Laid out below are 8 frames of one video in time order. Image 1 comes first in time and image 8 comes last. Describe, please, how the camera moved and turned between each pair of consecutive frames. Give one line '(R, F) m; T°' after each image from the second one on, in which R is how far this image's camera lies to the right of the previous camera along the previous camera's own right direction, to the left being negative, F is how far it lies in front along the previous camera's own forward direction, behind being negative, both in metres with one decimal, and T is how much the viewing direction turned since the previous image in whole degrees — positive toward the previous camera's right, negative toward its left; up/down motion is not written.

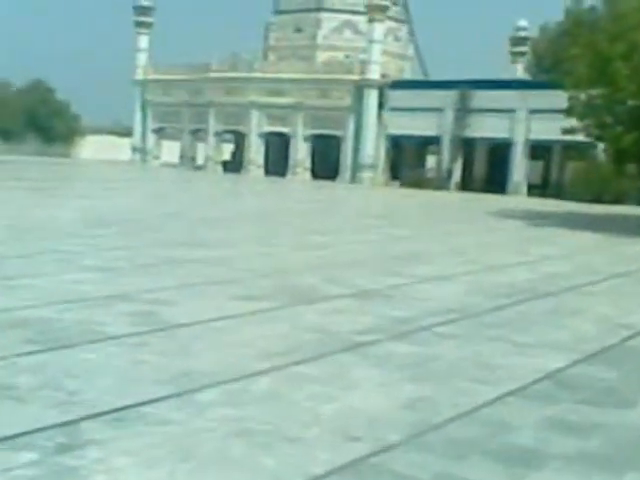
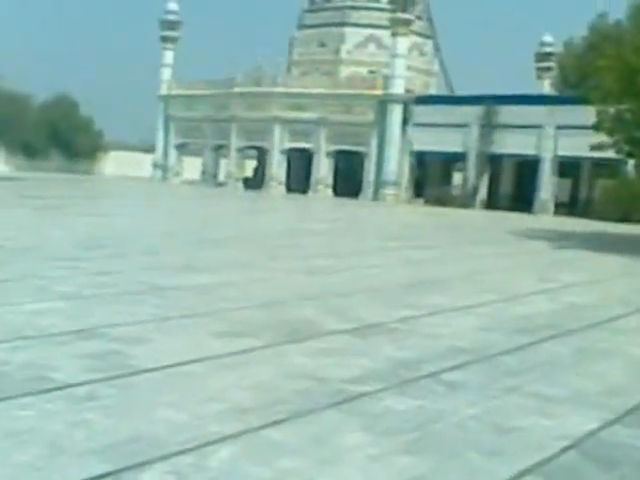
(+0.2, +0.8) m; -2°
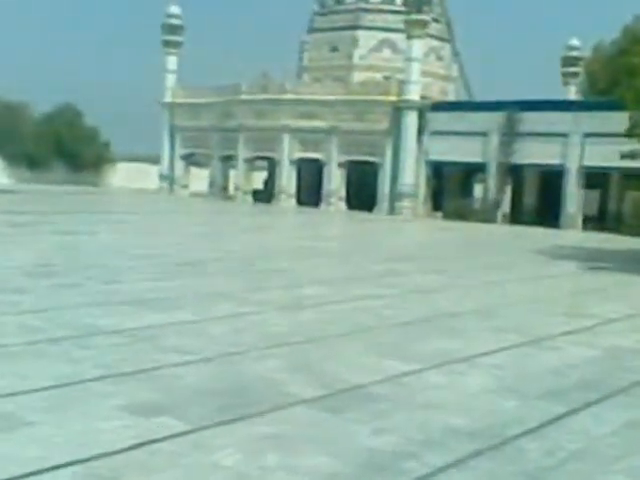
(+0.3, +1.5) m; -1°
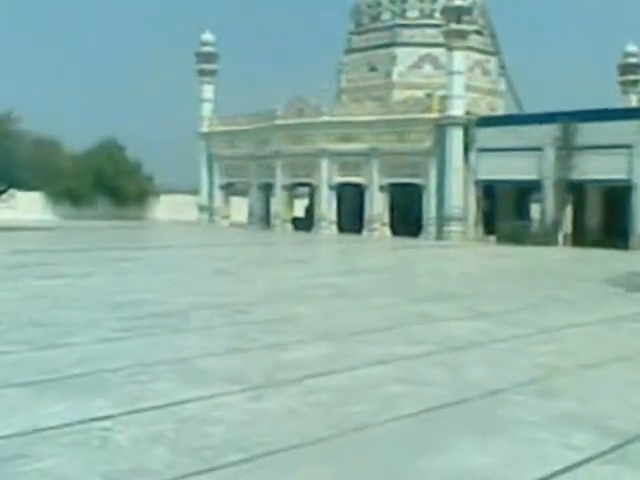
(+0.4, +1.9) m; -4°
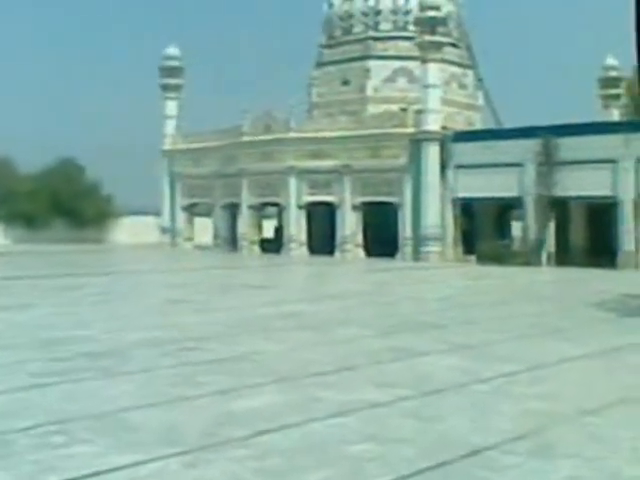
(+0.1, +1.2) m; +2°
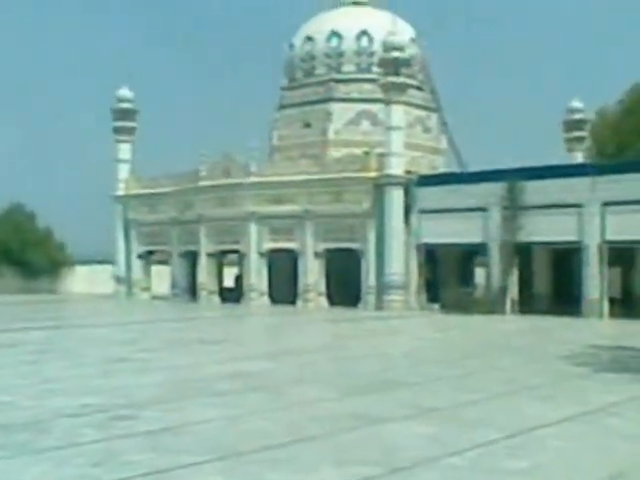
(+0.1, +0.8) m; +2°
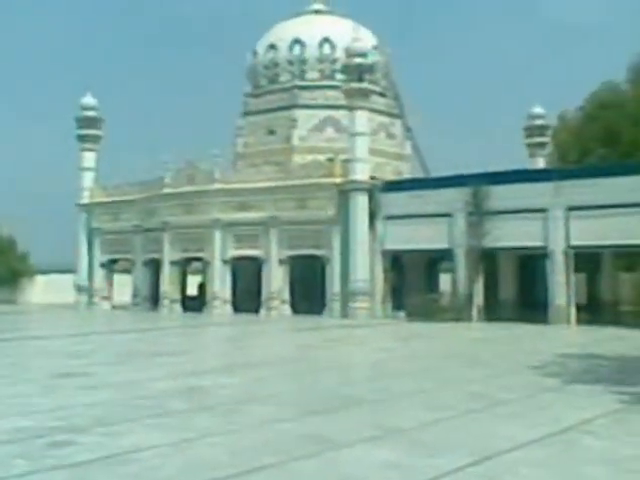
(+0.1, +0.3) m; +2°
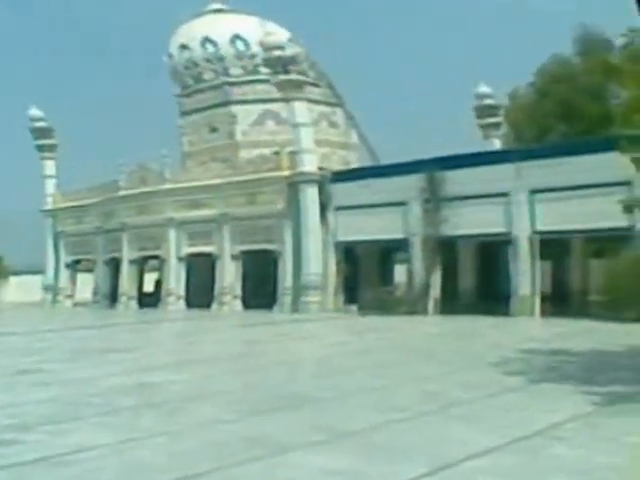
(+1.3, +0.4) m; -6°
